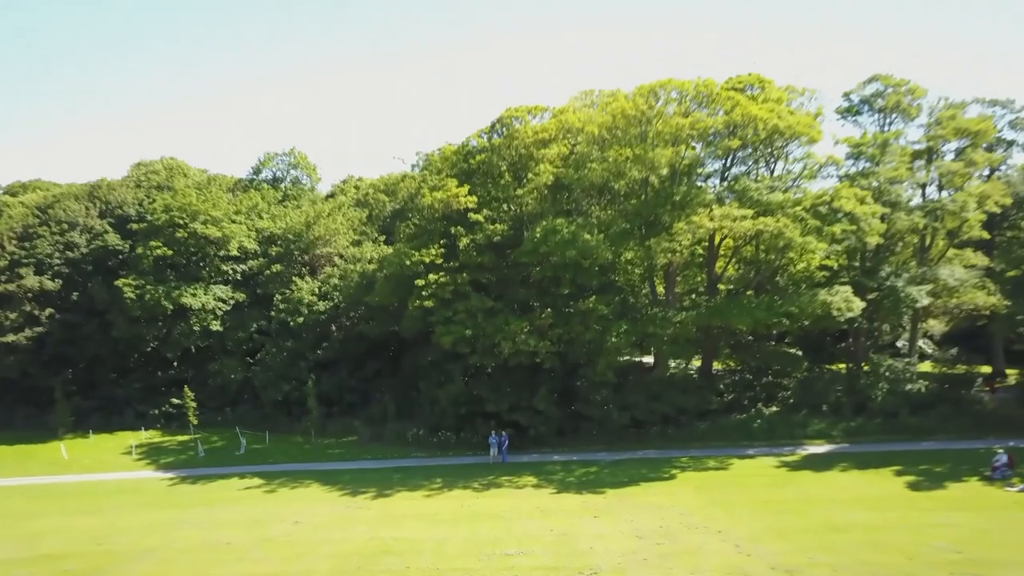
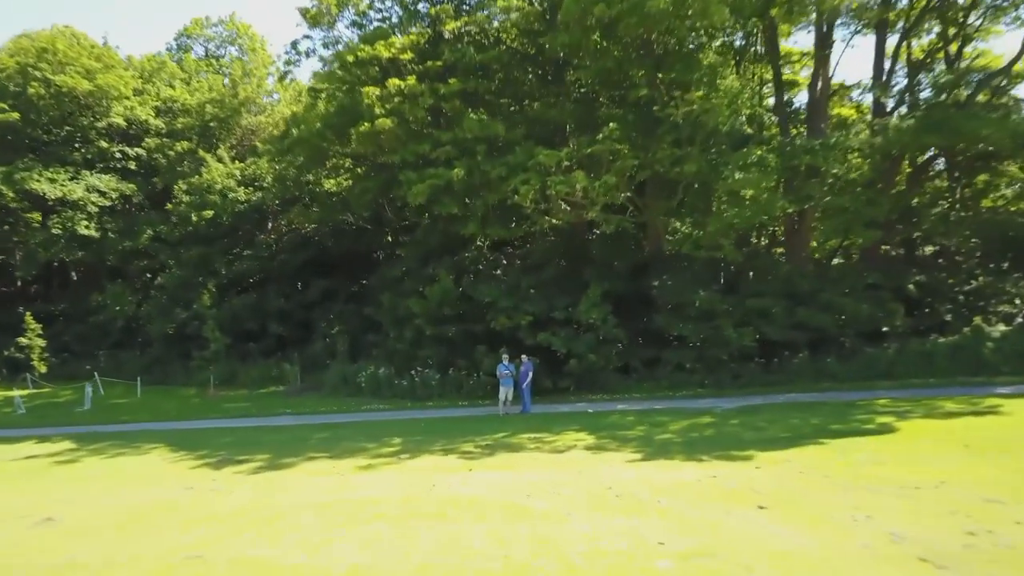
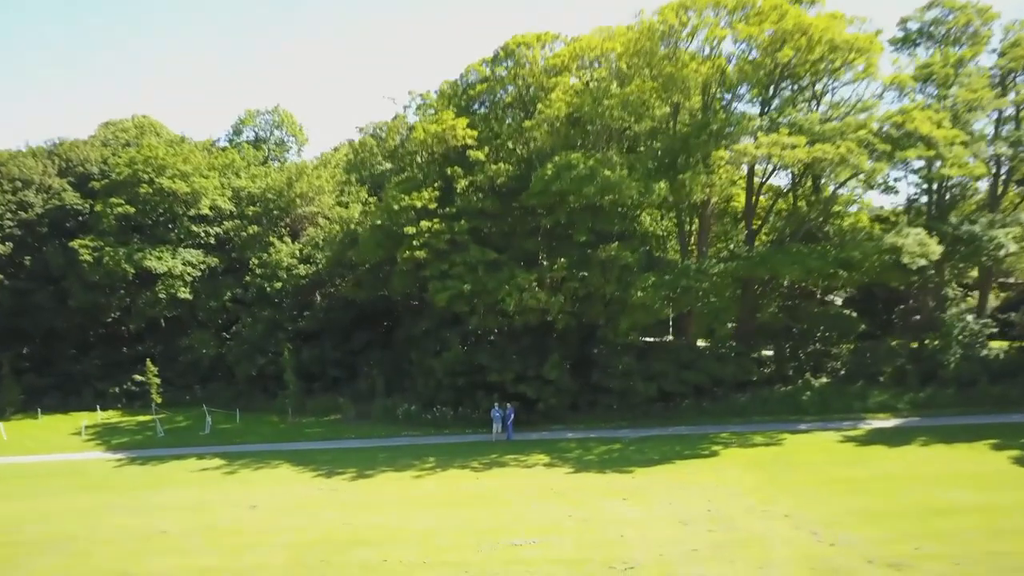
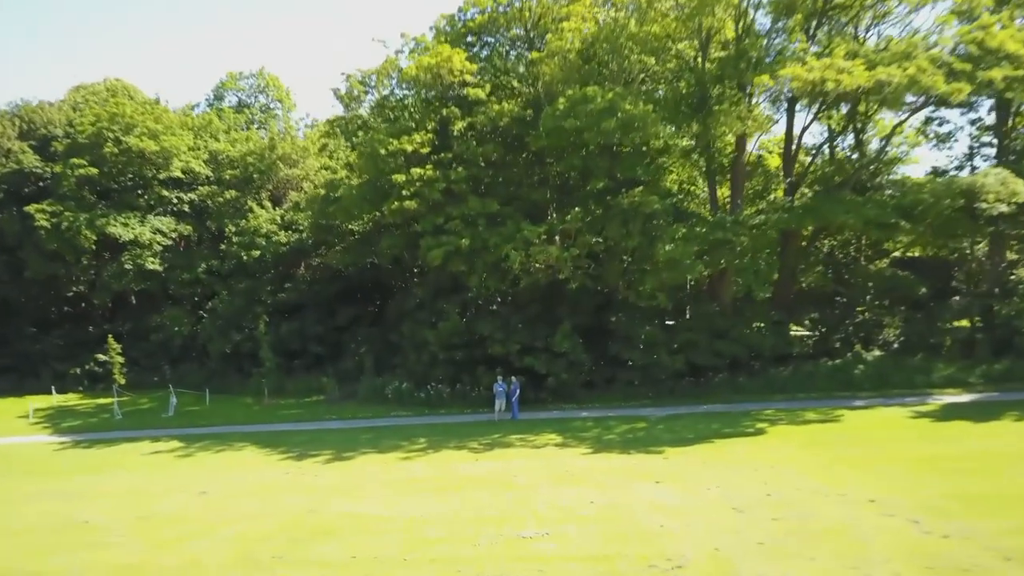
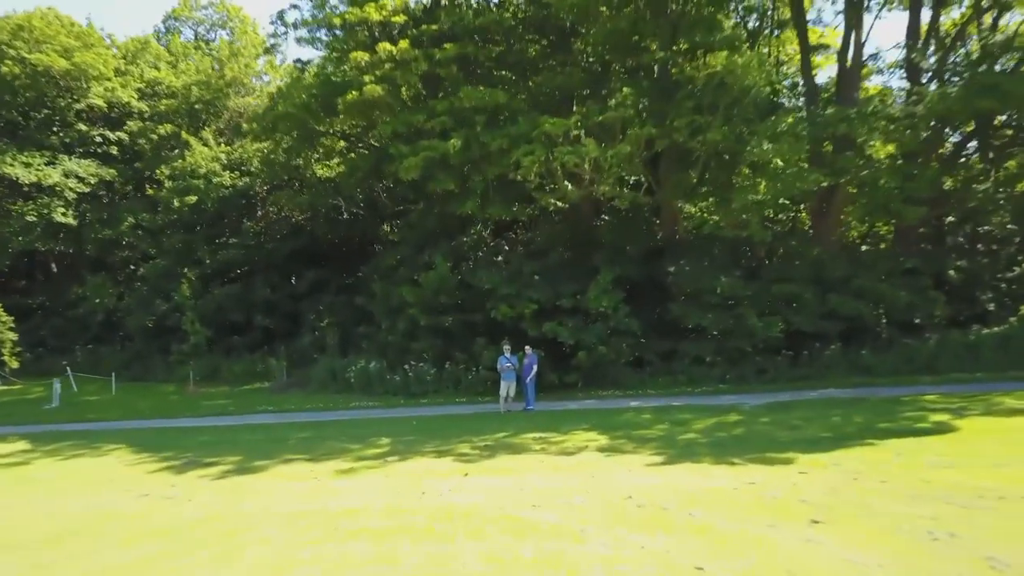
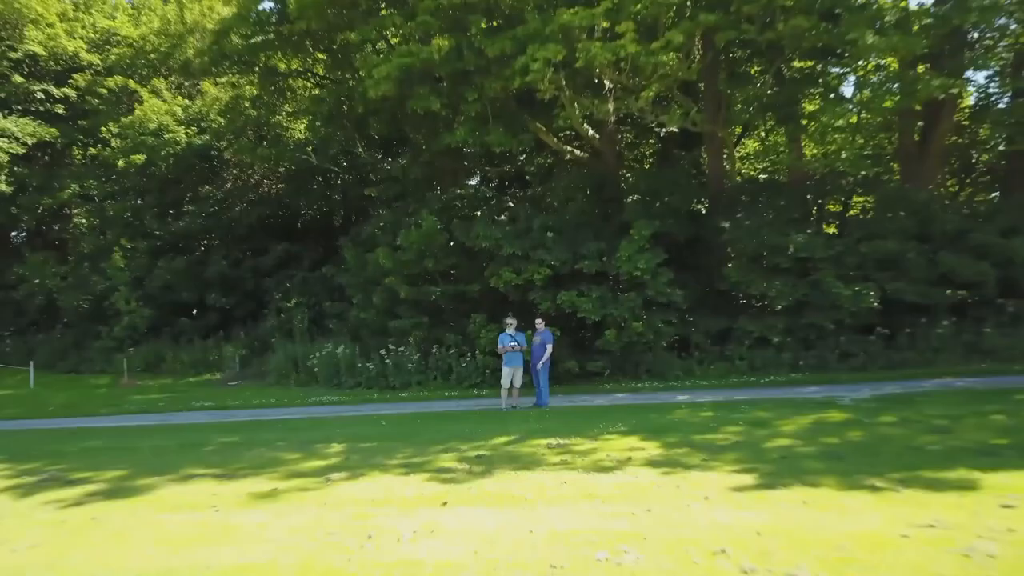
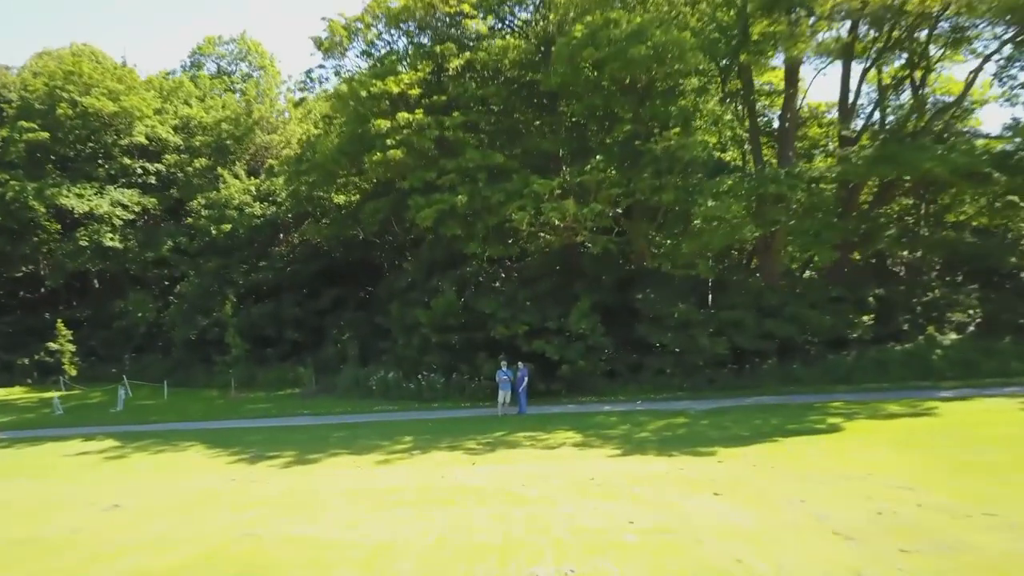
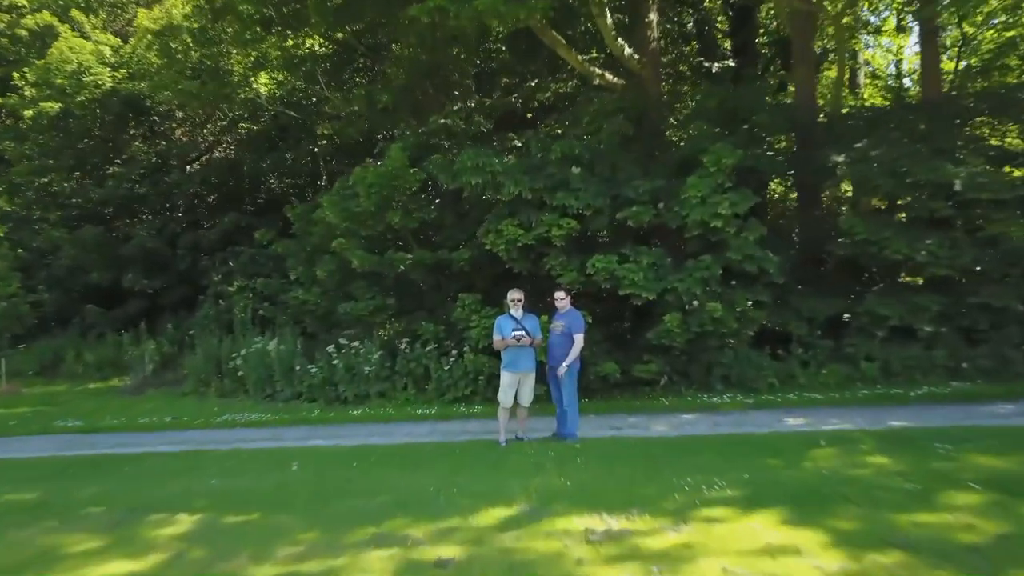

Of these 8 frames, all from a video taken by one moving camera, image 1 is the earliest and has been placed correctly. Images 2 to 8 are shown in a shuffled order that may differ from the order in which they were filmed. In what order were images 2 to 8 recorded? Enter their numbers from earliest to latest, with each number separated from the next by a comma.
3, 4, 7, 2, 5, 6, 8
